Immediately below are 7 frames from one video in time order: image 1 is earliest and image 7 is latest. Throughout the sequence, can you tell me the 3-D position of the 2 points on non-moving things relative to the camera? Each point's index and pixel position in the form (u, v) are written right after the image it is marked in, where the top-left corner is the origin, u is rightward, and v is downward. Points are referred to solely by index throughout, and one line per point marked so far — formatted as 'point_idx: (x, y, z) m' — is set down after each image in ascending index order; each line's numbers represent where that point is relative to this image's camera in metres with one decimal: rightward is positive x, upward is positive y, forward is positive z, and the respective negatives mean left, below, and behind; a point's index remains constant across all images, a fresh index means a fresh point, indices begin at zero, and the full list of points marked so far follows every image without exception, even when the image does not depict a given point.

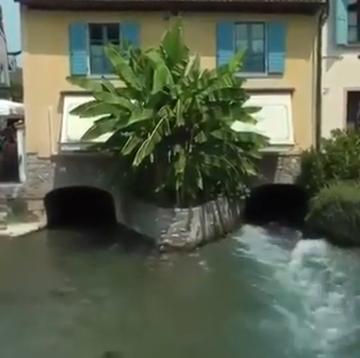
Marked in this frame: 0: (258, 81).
0: (+3.2, +4.0, +18.1) m
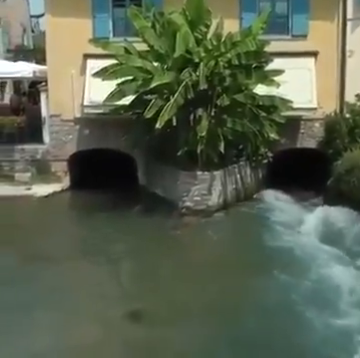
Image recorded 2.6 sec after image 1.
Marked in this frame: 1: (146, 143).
0: (+4.1, +5.5, +17.8) m
1: (-1.2, +1.4, +17.0) m
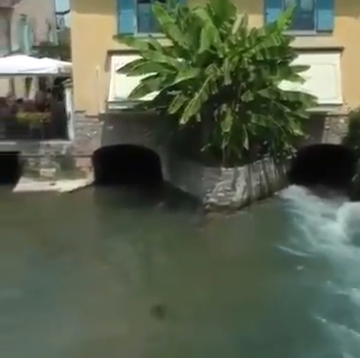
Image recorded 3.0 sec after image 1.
0: (+5.0, +5.6, +17.7) m
1: (-0.4, +1.6, +17.0) m
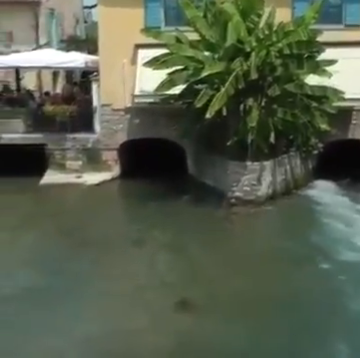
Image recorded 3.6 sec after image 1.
0: (+6.0, +5.7, +17.6) m
1: (+0.6, +1.8, +16.9) m
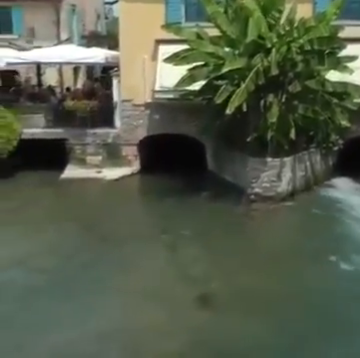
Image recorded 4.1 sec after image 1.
0: (+6.7, +5.8, +17.5) m
1: (+1.3, +1.9, +17.0) m
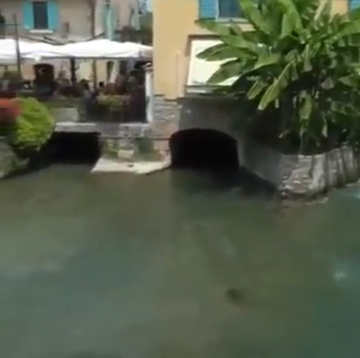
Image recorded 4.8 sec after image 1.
0: (+8.0, +5.9, +17.3) m
1: (+2.4, +2.1, +16.9) m
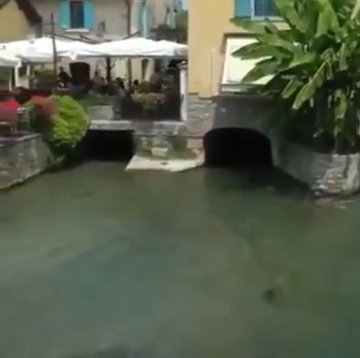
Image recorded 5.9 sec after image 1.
0: (+9.2, +5.9, +17.0) m
1: (+3.6, +2.1, +16.9) m
